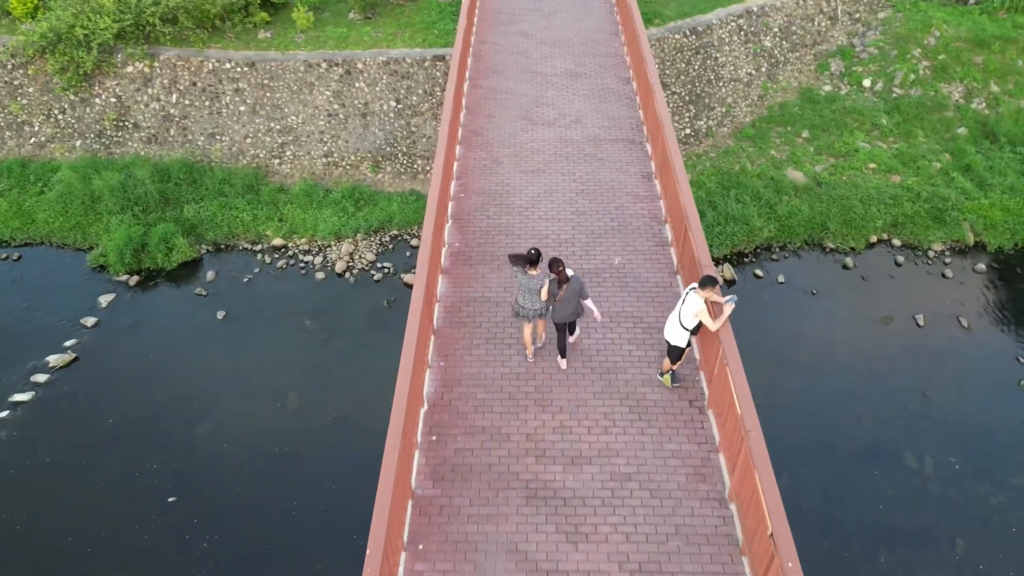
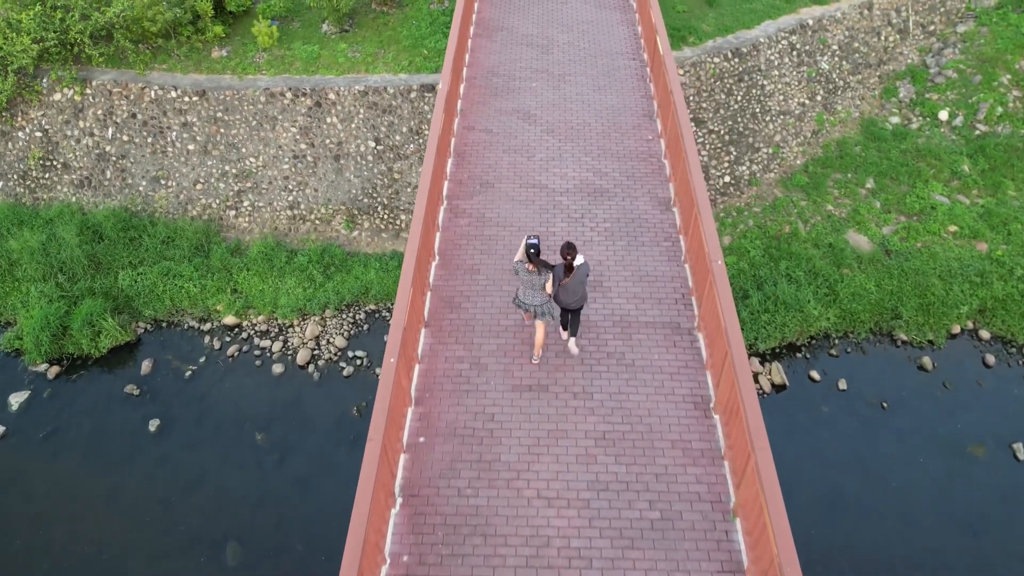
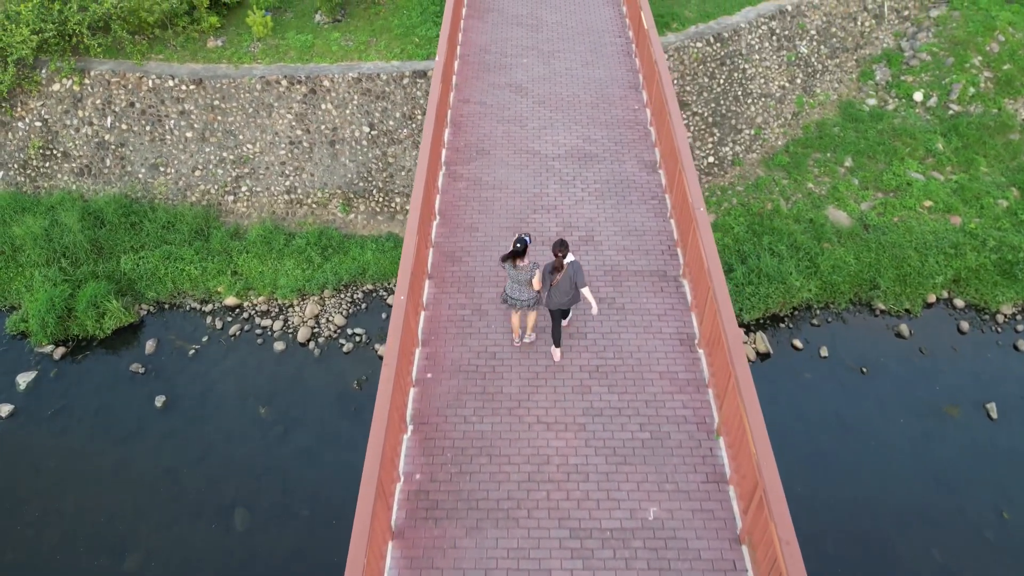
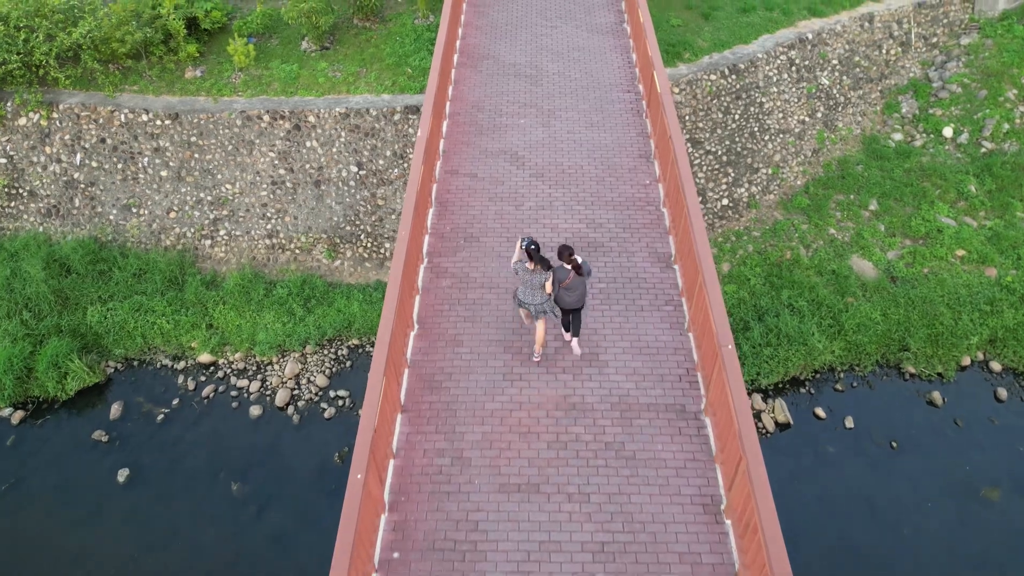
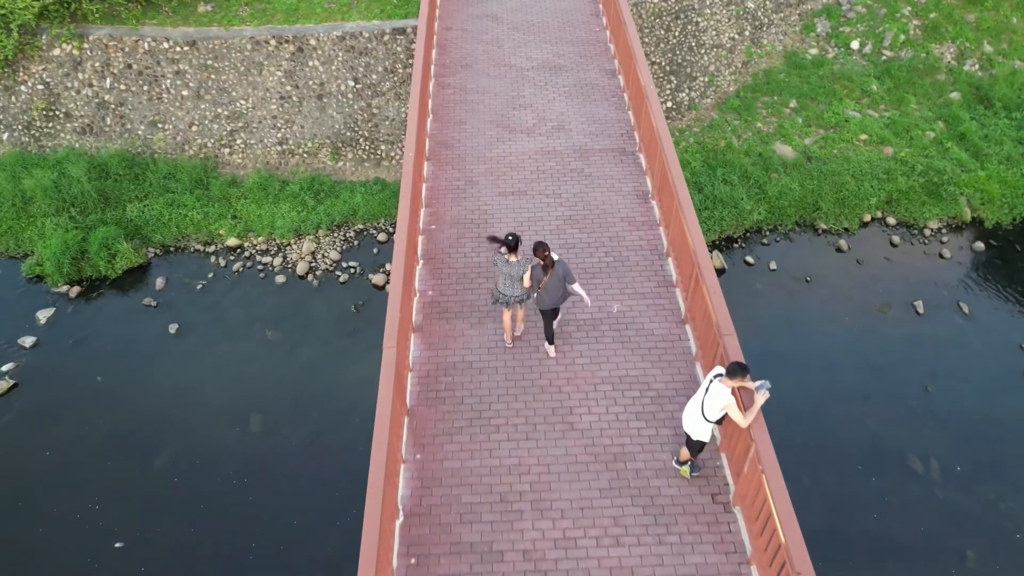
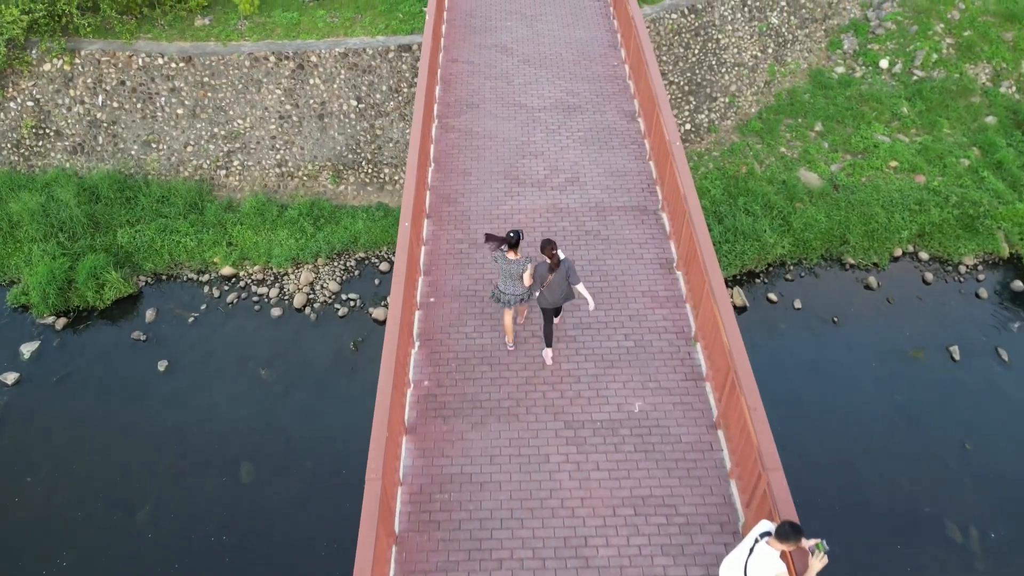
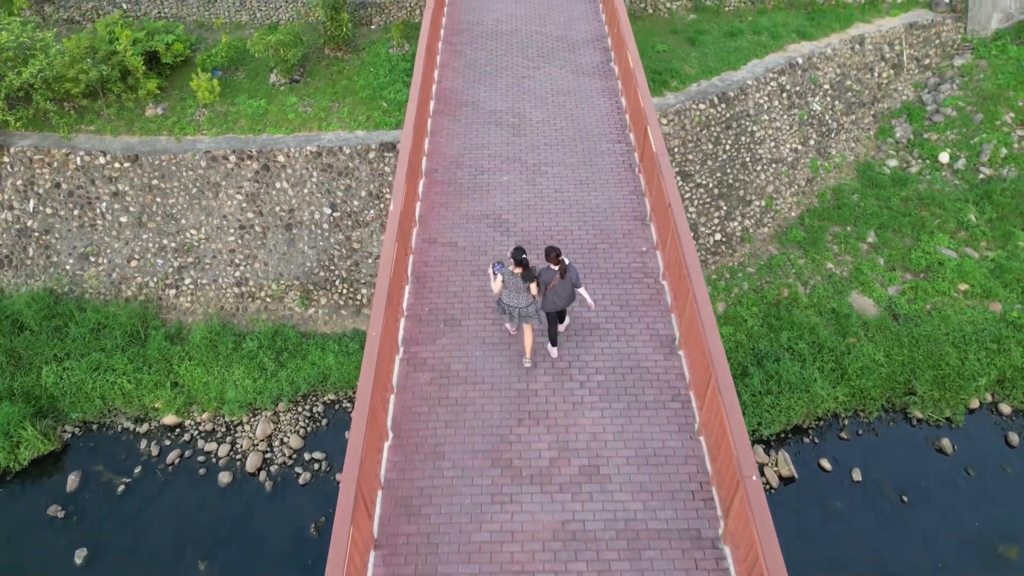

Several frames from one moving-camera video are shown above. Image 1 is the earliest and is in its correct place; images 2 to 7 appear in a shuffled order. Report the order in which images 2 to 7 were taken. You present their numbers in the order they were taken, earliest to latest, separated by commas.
5, 6, 3, 2, 4, 7
